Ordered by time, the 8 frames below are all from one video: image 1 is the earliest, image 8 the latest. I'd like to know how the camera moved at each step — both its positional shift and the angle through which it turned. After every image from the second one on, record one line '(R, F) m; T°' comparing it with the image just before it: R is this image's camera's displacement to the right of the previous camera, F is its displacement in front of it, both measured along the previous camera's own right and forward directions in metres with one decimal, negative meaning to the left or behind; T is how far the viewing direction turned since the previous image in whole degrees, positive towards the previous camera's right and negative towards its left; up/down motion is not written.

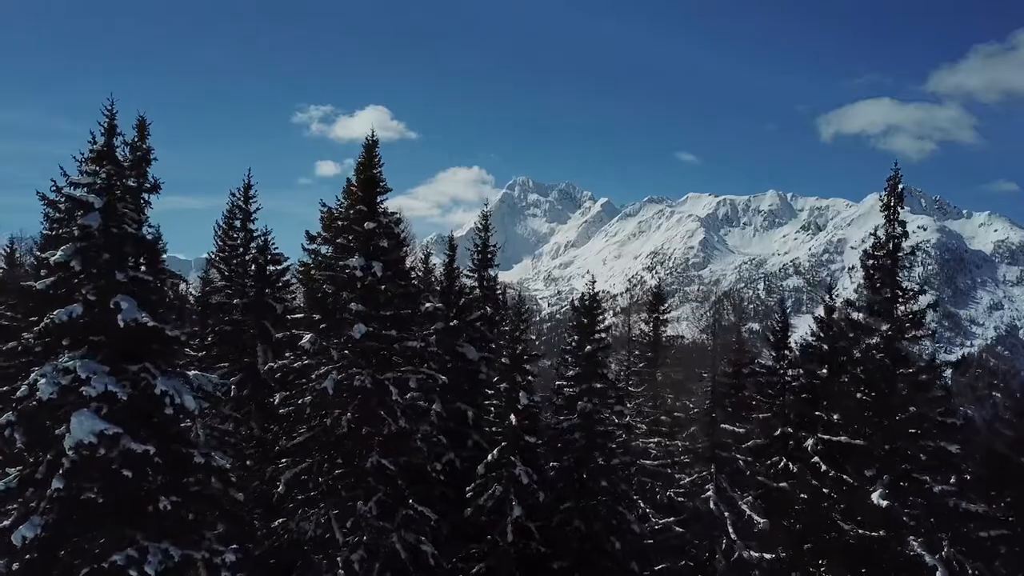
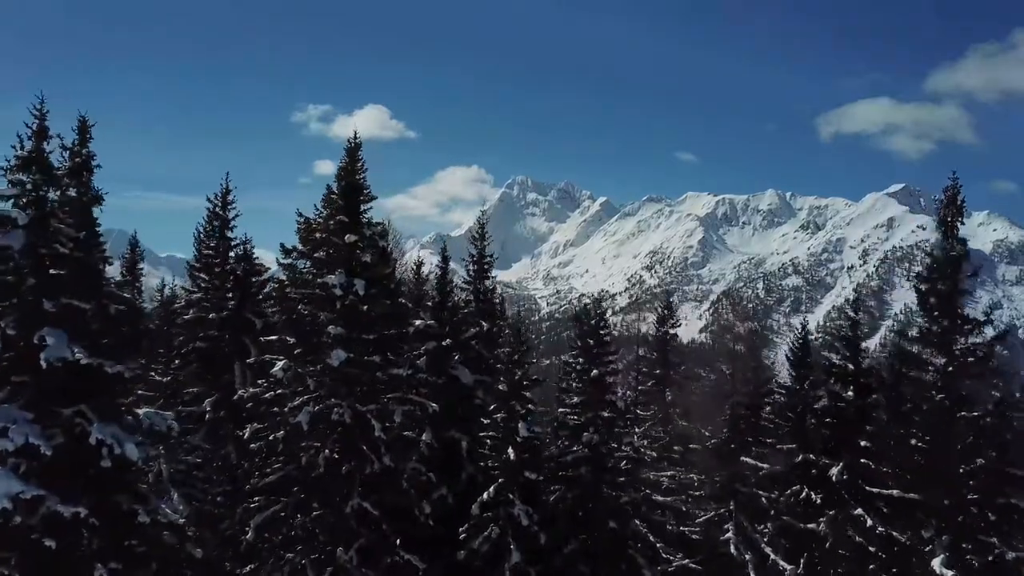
(0.0, +2.2) m; 0°
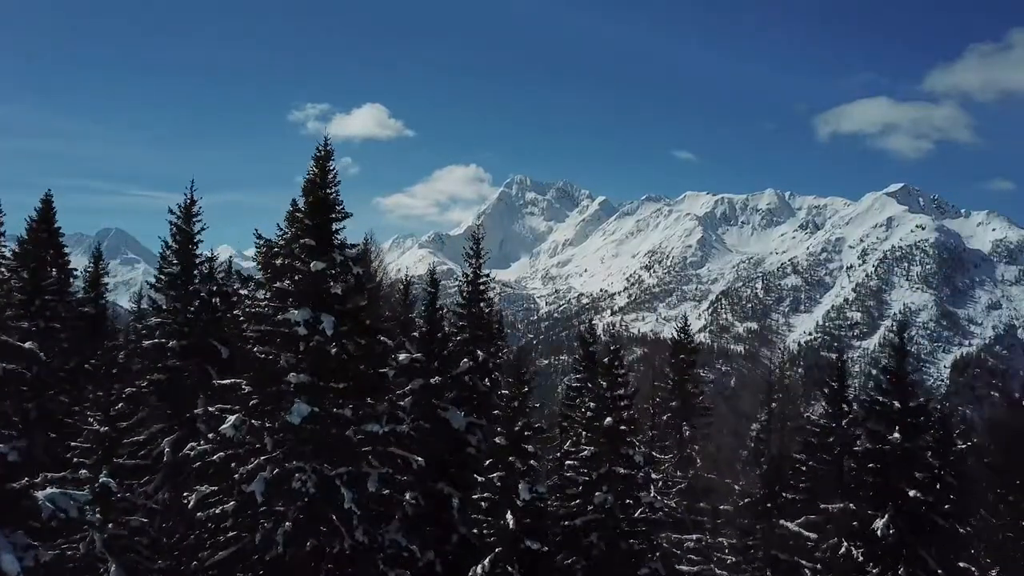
(0.0, +3.1) m; 0°
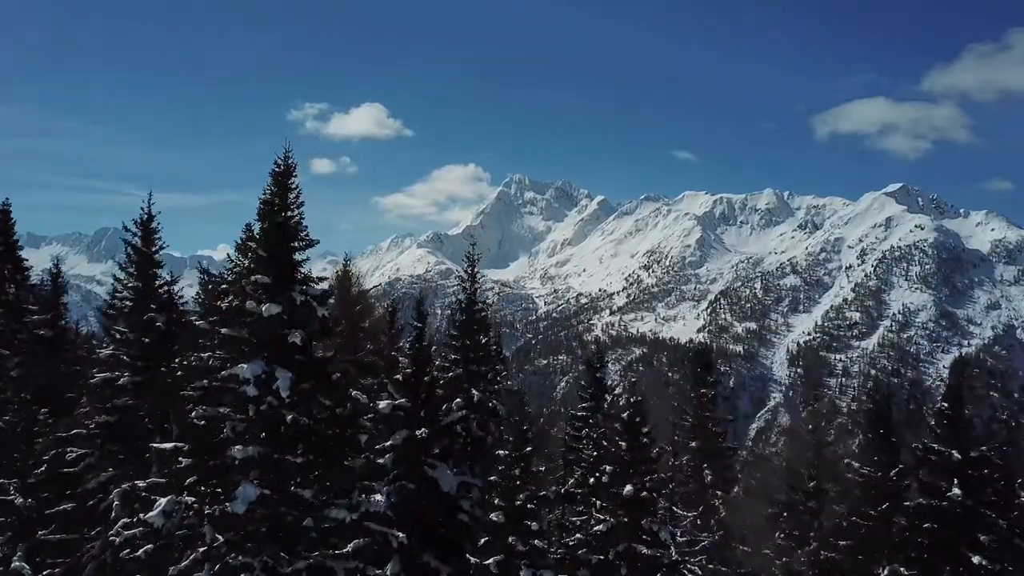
(0.0, +3.0) m; 0°
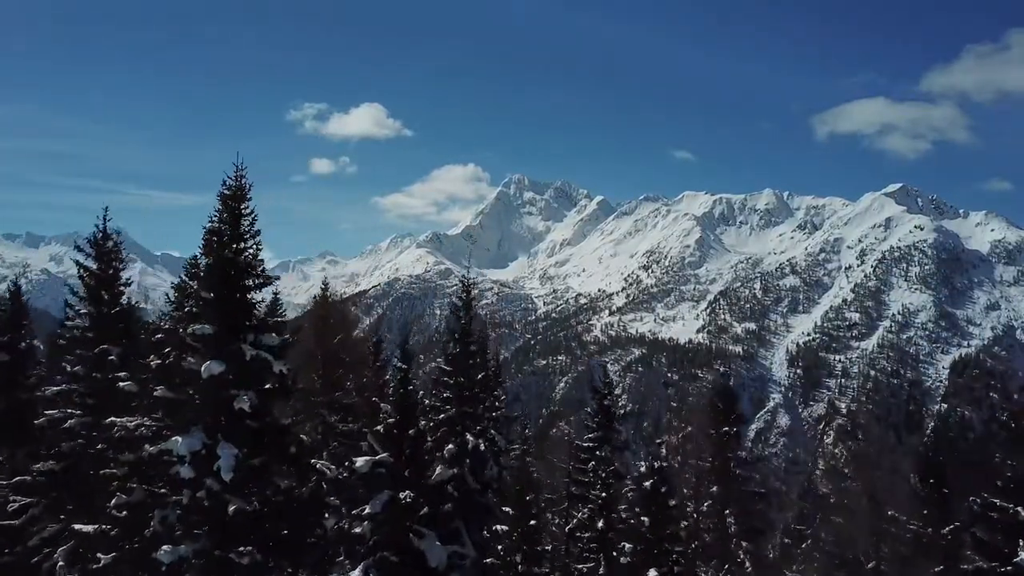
(0.0, +2.4) m; 0°
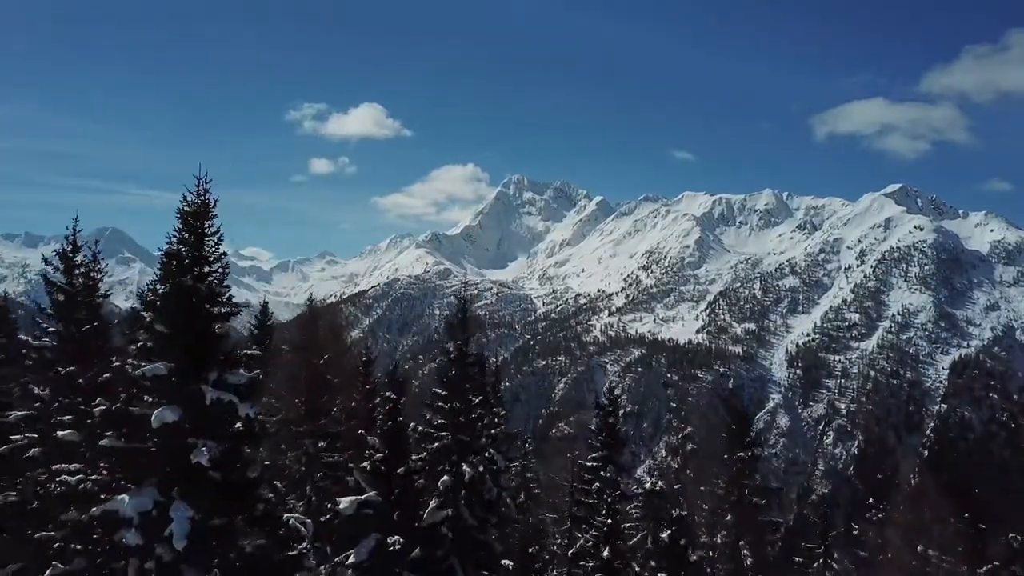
(-0.8, +0.2) m; 0°
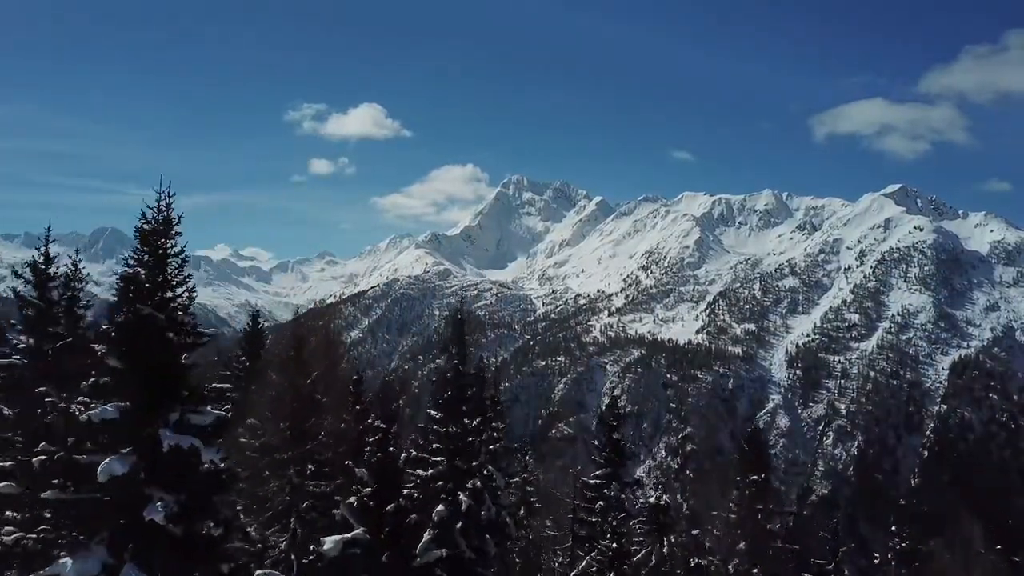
(-0.2, +1.0) m; 0°
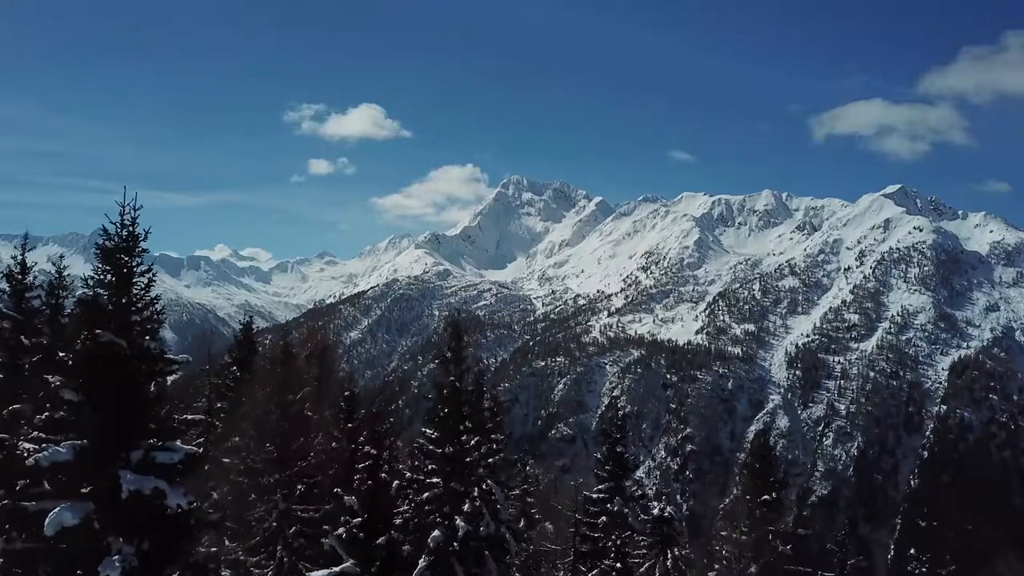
(-0.7, +0.4) m; 0°
